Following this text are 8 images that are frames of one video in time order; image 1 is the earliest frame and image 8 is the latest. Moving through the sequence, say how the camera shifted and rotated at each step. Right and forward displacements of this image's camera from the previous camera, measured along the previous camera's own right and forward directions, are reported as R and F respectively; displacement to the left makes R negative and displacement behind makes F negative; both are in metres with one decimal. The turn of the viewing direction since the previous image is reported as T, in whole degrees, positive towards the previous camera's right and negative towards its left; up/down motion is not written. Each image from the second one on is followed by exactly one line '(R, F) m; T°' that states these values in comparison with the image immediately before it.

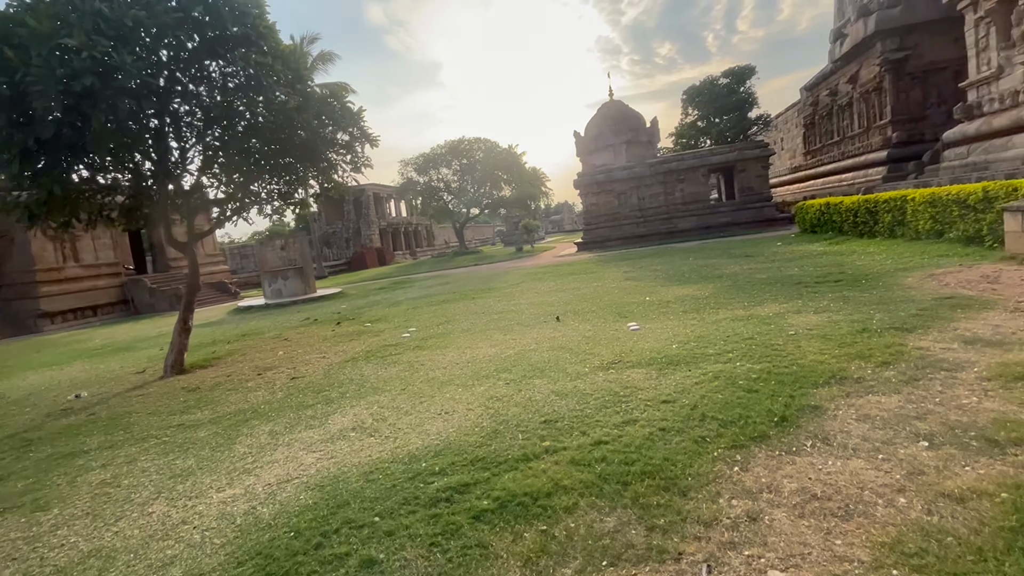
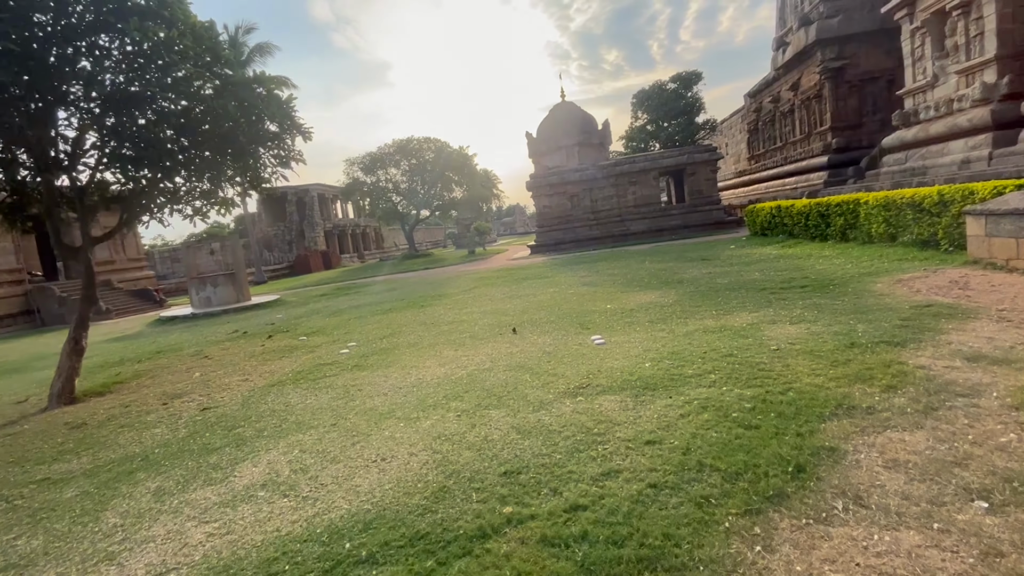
(0.0, +0.5) m; +5°
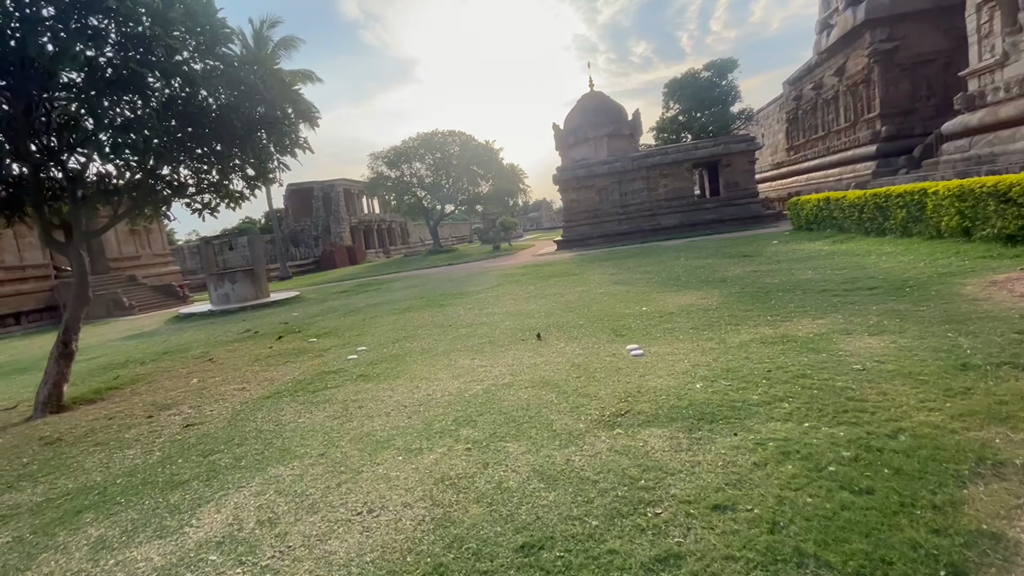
(0.0, +0.6) m; -3°
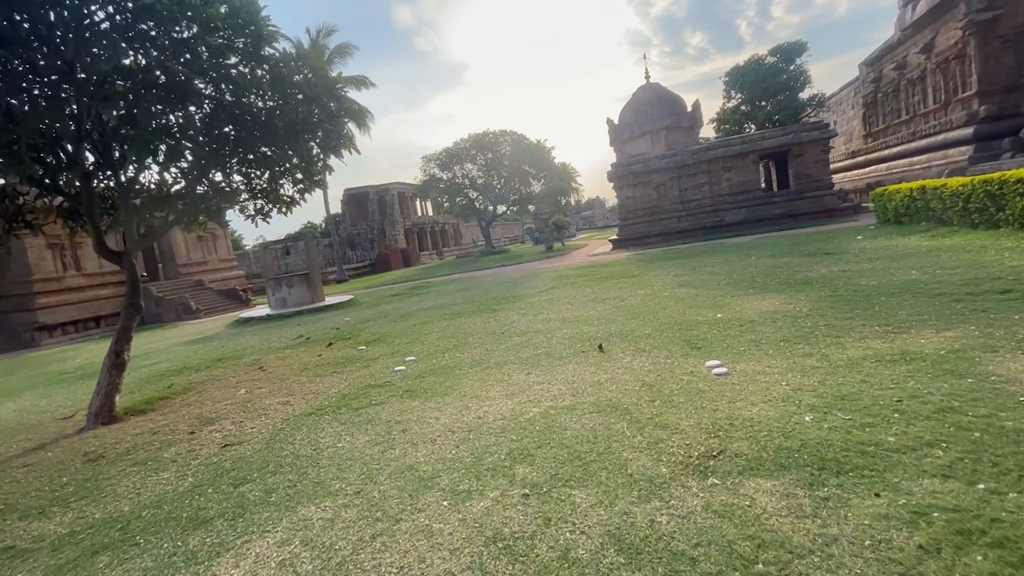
(0.0, +0.4) m; -6°
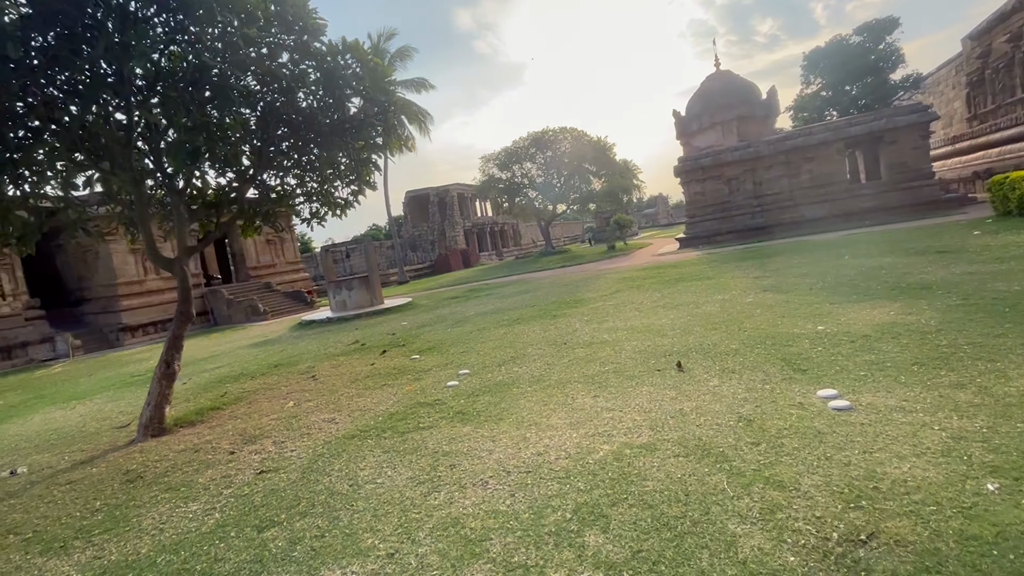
(0.0, +0.5) m; -7°
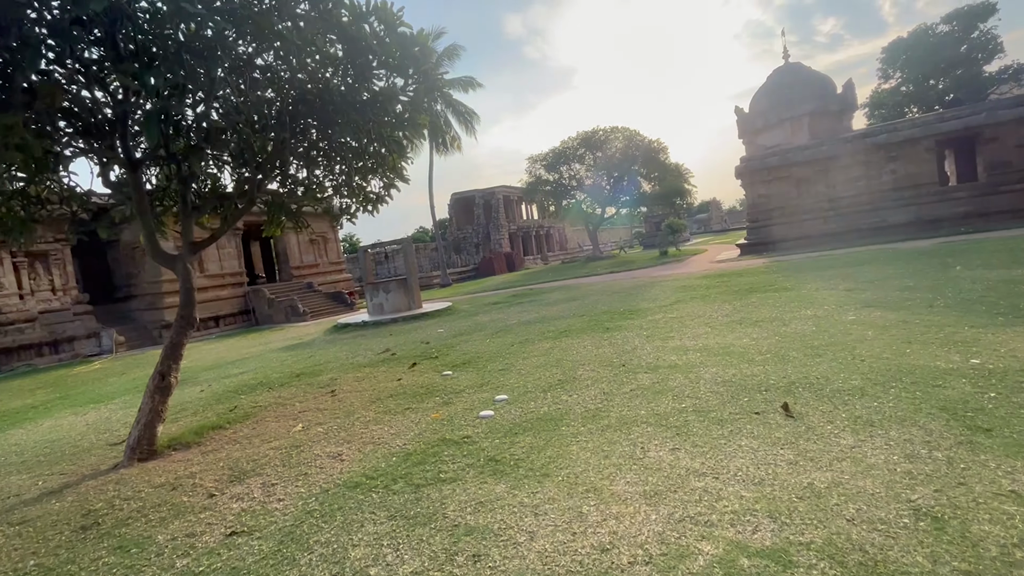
(0.0, +0.8) m; -5°
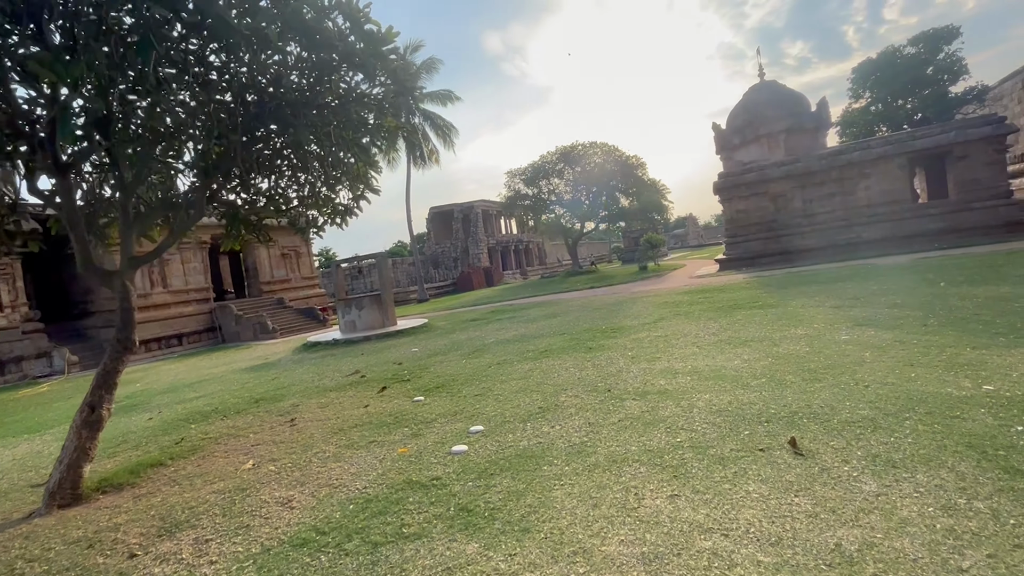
(0.0, +0.3) m; +2°
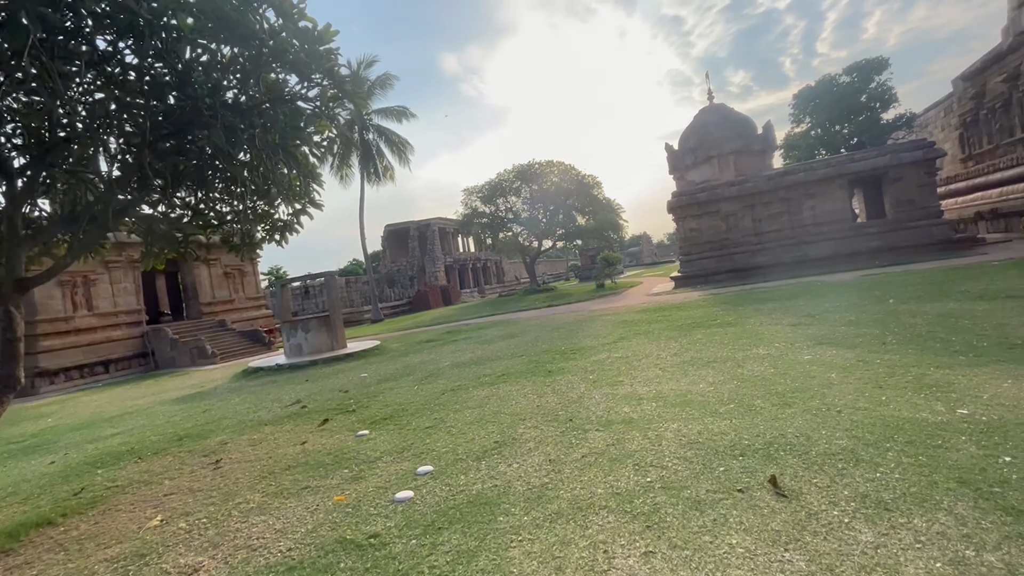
(0.0, +0.3) m; +5°
